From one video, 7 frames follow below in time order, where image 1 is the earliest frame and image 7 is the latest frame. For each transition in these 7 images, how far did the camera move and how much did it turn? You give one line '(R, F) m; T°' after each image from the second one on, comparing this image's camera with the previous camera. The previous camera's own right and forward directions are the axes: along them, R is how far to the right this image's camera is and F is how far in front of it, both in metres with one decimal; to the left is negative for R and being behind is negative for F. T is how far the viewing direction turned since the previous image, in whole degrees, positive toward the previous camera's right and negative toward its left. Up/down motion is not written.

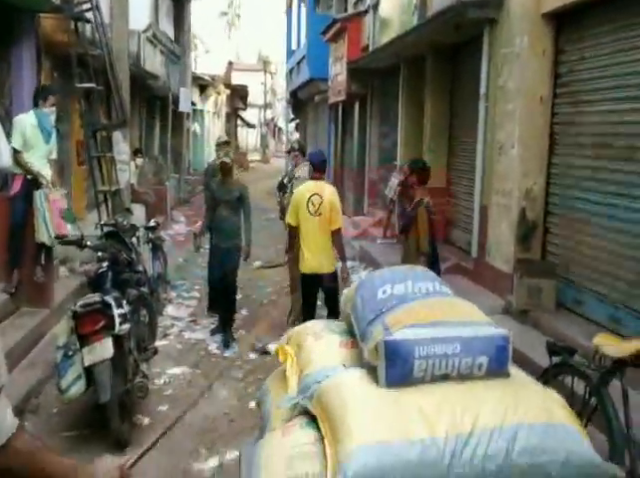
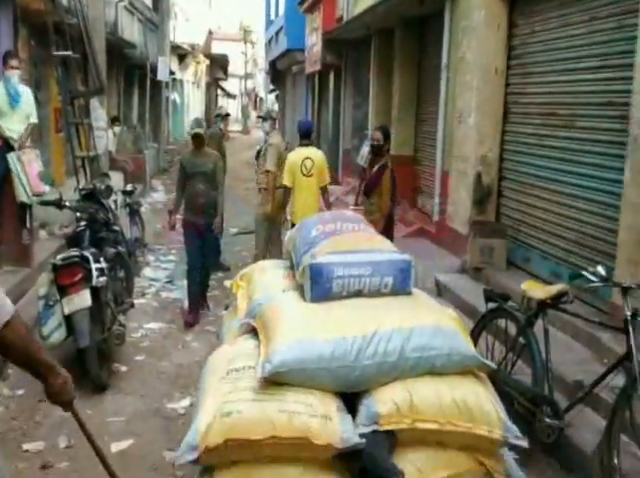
(+0.1, -0.4) m; +1°
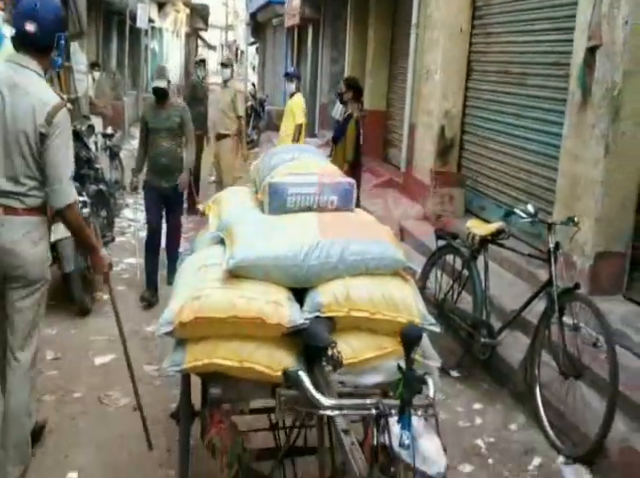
(+0.1, -0.5) m; +2°
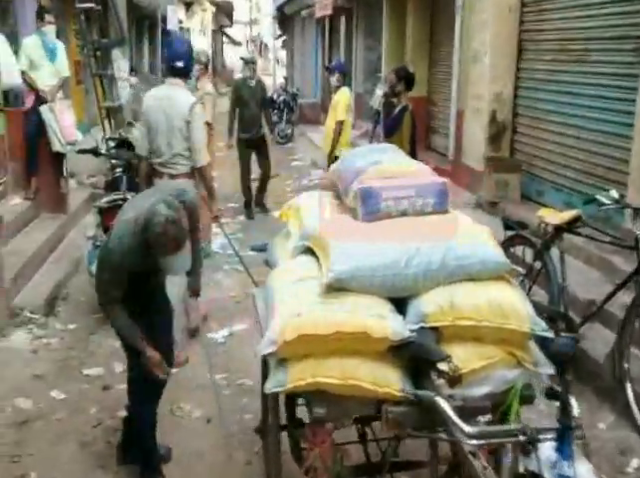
(-0.2, +0.1) m; -3°
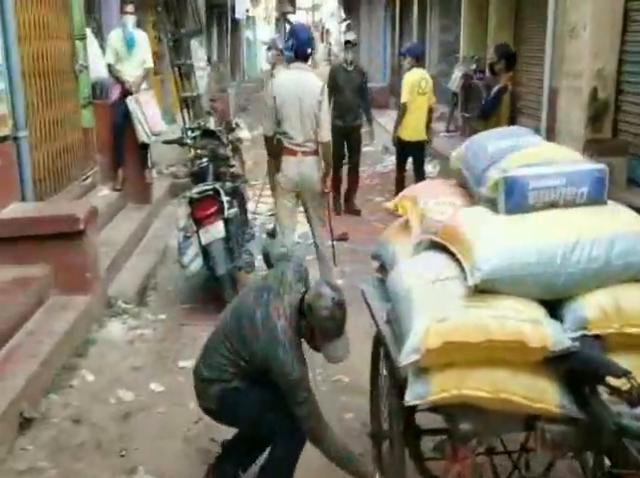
(-0.2, +0.2) m; -5°
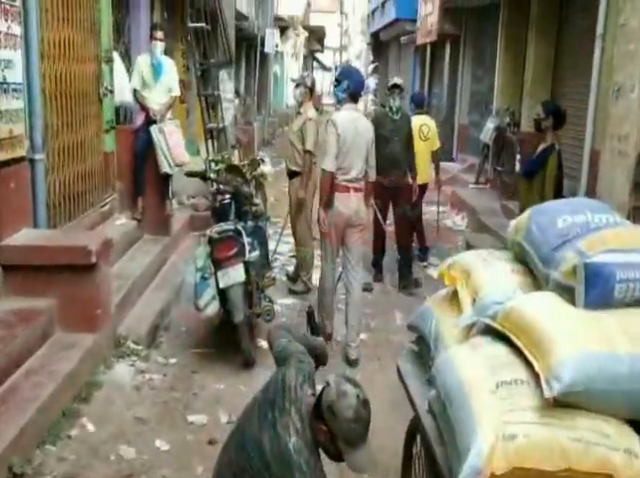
(-0.1, +0.3) m; -1°
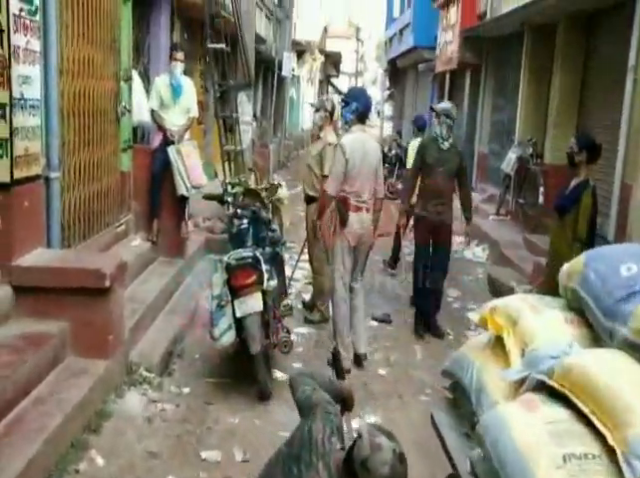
(-0.1, +0.2) m; -1°
